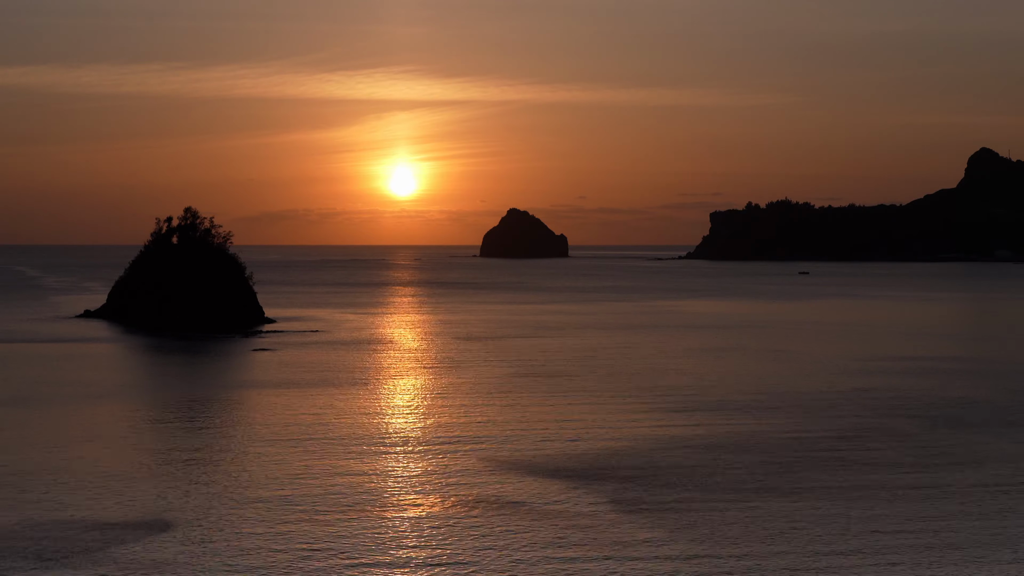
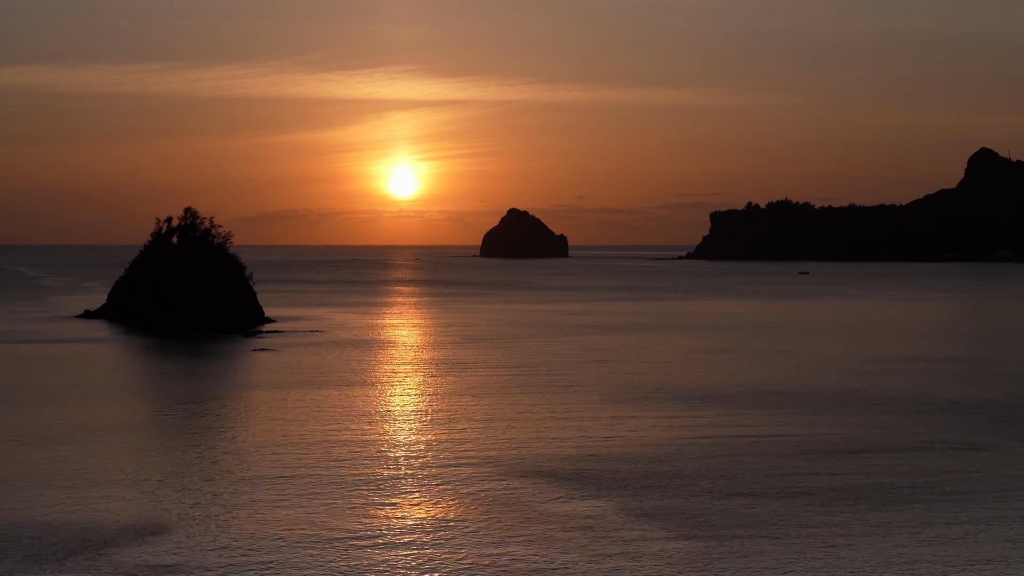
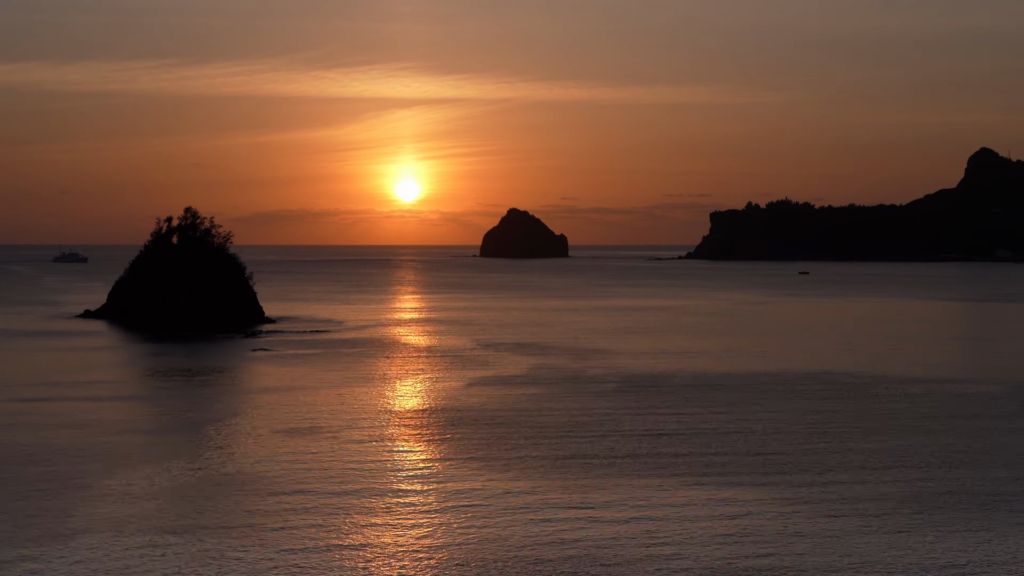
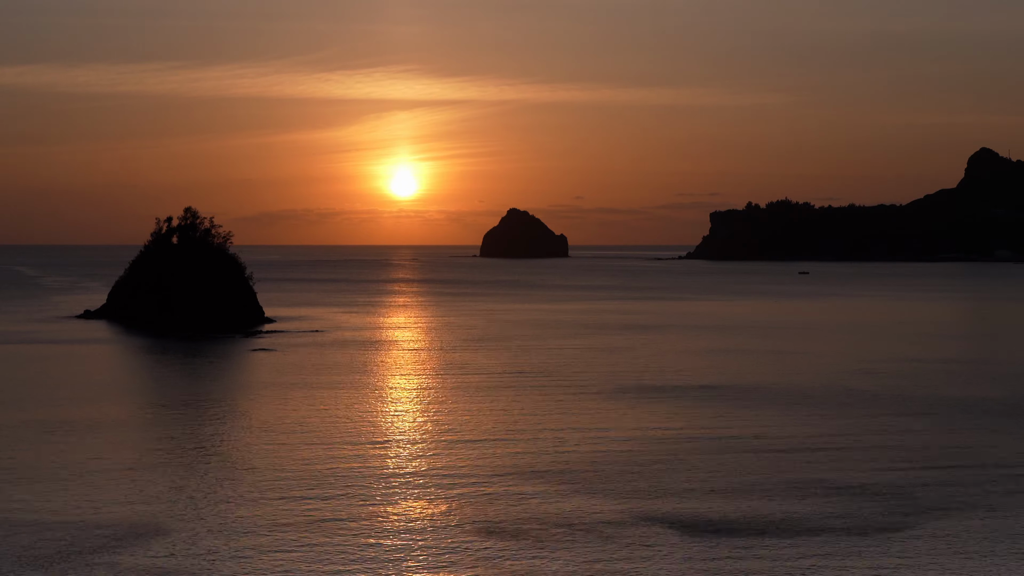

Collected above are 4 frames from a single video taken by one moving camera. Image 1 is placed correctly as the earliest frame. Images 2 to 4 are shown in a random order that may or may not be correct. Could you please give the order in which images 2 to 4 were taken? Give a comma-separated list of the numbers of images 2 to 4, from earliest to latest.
2, 4, 3
